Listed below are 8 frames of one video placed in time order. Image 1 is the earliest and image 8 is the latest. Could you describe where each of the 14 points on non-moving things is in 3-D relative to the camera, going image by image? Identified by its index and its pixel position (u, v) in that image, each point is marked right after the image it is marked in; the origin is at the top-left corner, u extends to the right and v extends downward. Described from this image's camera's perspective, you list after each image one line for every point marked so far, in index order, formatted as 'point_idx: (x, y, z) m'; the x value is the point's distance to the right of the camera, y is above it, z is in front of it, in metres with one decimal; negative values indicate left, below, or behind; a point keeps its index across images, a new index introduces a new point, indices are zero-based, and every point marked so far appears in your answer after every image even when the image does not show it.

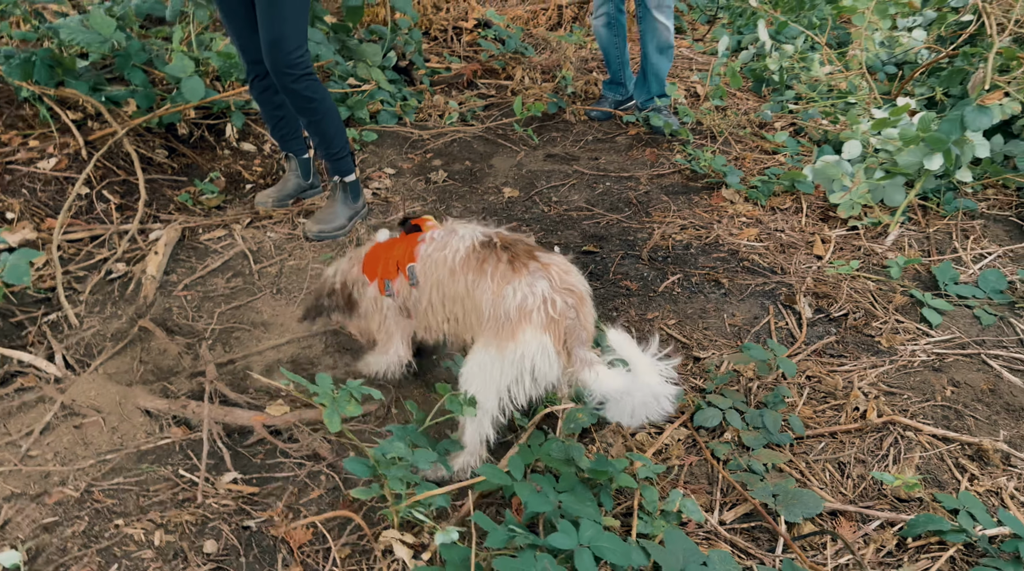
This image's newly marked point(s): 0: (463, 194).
0: (-0.4, +0.5, +6.2) m
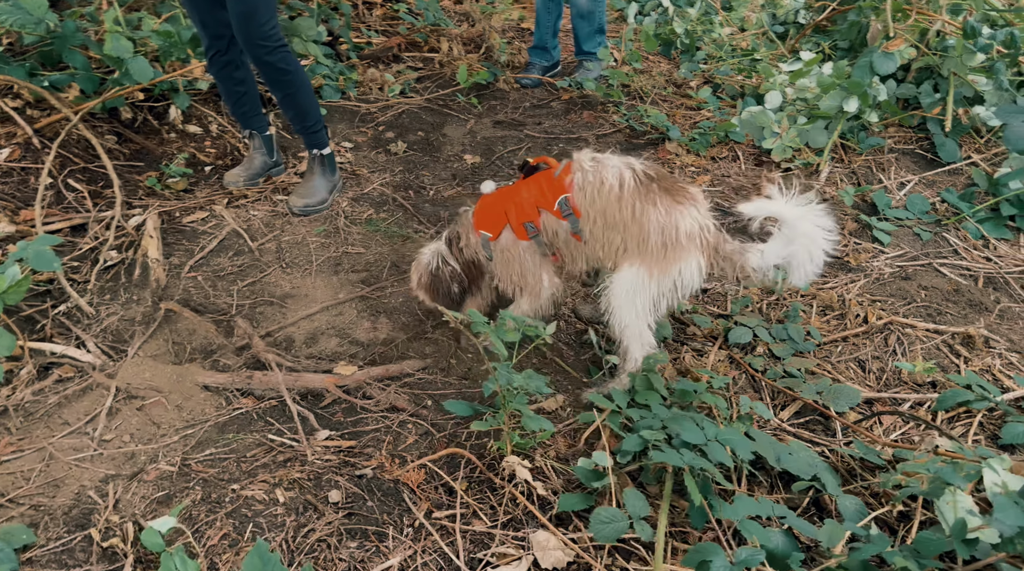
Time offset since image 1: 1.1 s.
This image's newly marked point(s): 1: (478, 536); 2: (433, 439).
0: (-0.5, +0.7, +6.3) m
1: (-0.1, -1.0, +4.2) m
2: (-0.3, -0.7, +4.6) m
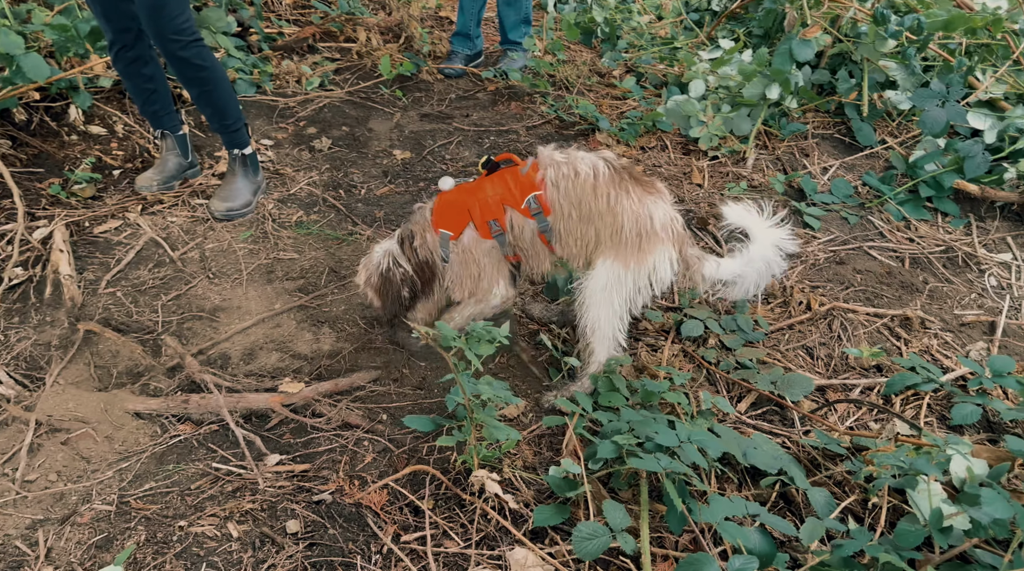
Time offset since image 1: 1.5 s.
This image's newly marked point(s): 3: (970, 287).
0: (-0.9, +0.7, +6.0) m
1: (-0.2, -1.0, +3.9) m
2: (-0.5, -0.7, +4.3) m
3: (+2.0, 0.0, +4.8) m
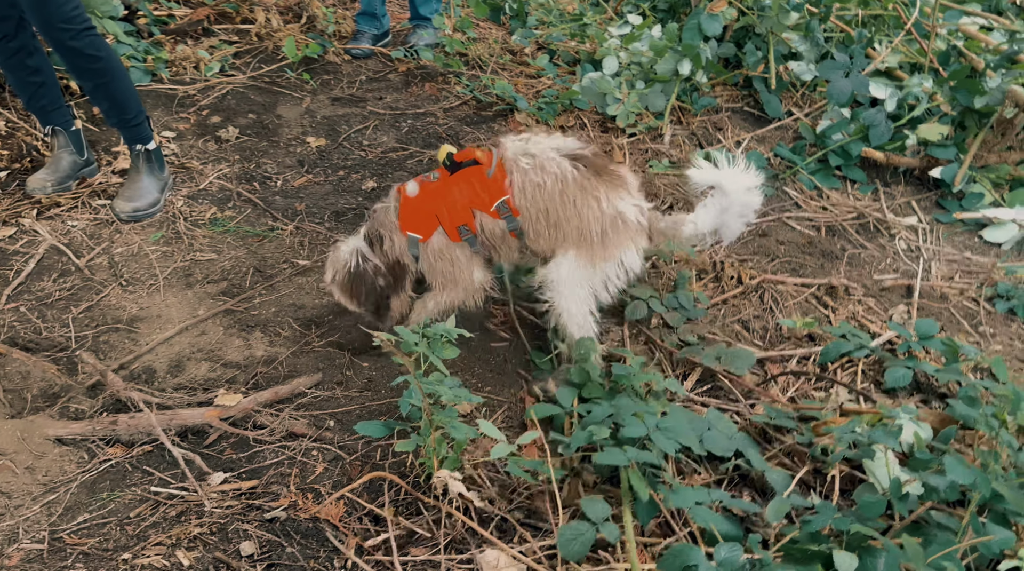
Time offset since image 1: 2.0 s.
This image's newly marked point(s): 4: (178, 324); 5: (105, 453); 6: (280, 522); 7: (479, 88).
0: (-1.3, +0.7, +5.7) m
1: (-0.3, -1.0, +3.8) m
2: (-0.6, -0.7, +4.1) m
3: (+1.7, +0.1, +4.9) m
4: (-1.5, -0.2, +4.7) m
5: (-1.6, -0.7, +4.1) m
6: (-0.9, -0.9, +3.9) m
7: (-0.2, +1.1, +6.1) m
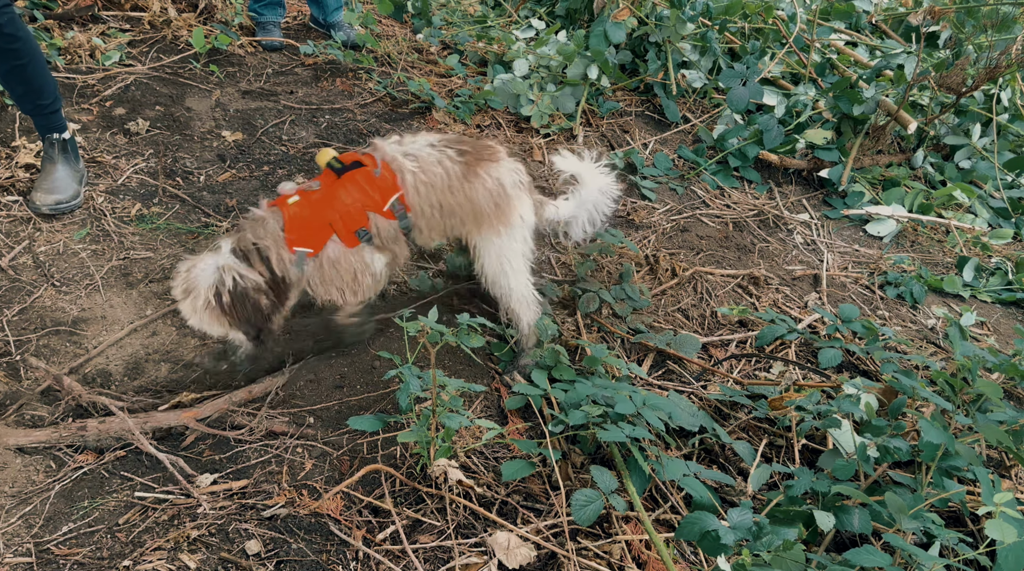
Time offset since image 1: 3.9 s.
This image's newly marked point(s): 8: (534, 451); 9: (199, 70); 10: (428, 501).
0: (-1.7, +0.7, +5.5) m
1: (-0.3, -1.0, +3.9) m
2: (-0.7, -0.7, +4.1) m
3: (+1.4, +0.2, +5.4) m
4: (-1.6, -0.2, +4.5) m
5: (-1.6, -0.7, +4.0) m
6: (-0.9, -0.9, +3.9) m
7: (-0.7, +1.2, +6.2) m
8: (+0.1, -0.7, +4.1) m
9: (-1.8, +1.2, +6.0) m
10: (-0.3, -0.8, +4.0) m
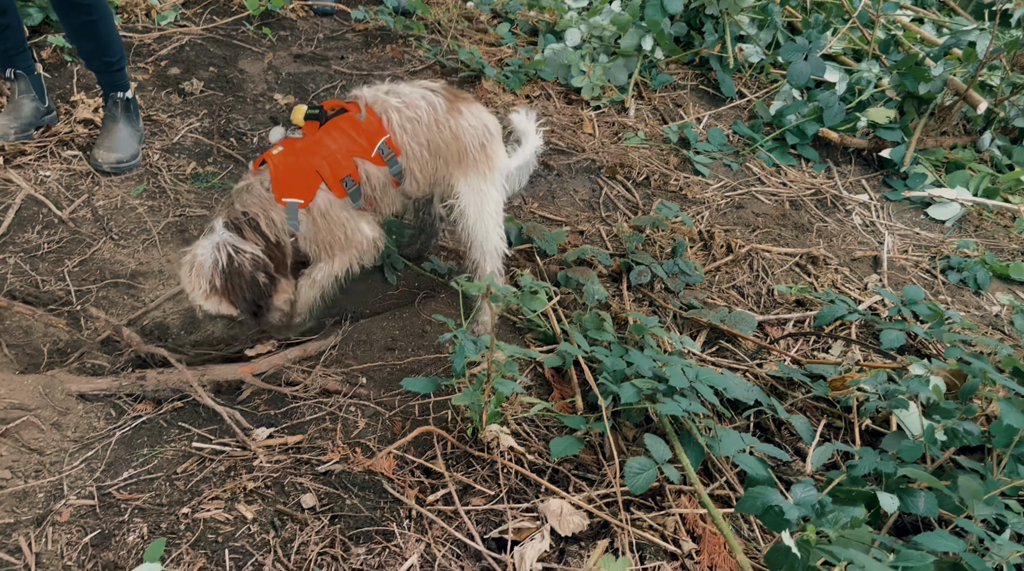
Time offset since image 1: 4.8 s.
0: (-1.5, +1.0, +5.5) m
1: (-0.1, -0.9, +3.9) m
2: (-0.5, -0.5, +4.2) m
3: (+1.7, +0.3, +5.4) m
4: (-1.4, 0.0, +4.6) m
5: (-1.4, -0.5, +4.0) m
6: (-0.7, -0.7, +3.9) m
7: (-0.4, +1.4, +6.2) m
8: (+0.3, -0.5, +4.1) m
9: (-1.5, +1.4, +6.0) m
10: (-0.1, -0.7, +4.1) m
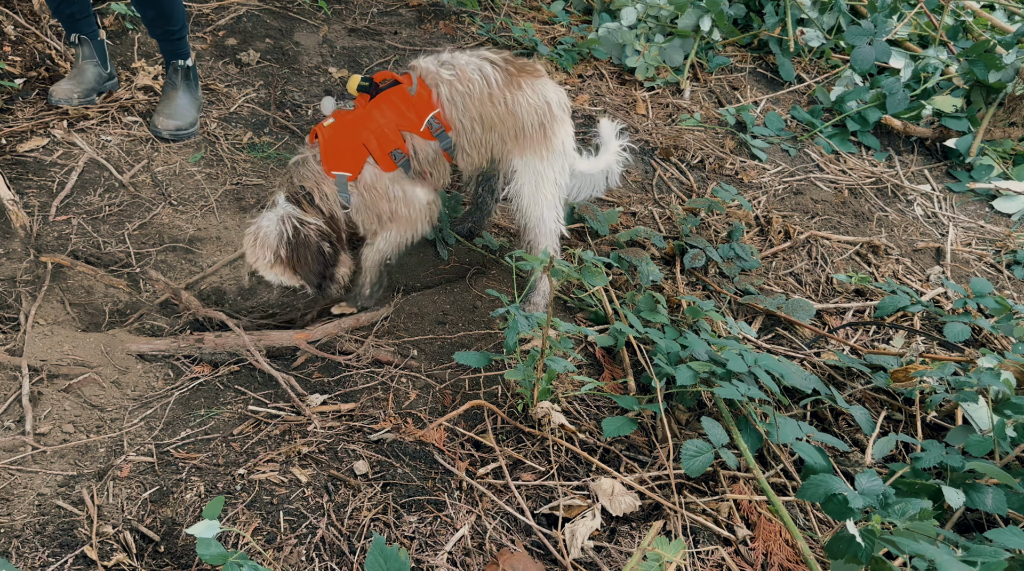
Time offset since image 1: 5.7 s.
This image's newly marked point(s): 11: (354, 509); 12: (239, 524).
0: (-1.2, +1.1, +5.6) m
1: (+0.1, -0.8, +4.0) m
2: (-0.3, -0.4, +4.2) m
3: (+1.9, +0.4, +5.4) m
4: (-1.2, +0.2, +4.6) m
5: (-1.2, -0.3, +4.1) m
6: (-0.5, -0.6, +4.0) m
7: (-0.1, +1.5, +6.2) m
8: (+0.5, -0.5, +4.1) m
9: (-1.2, +1.6, +6.0) m
10: (+0.1, -0.6, +4.1) m
11: (-0.6, -0.8, +3.8) m
12: (-1.0, -0.9, +3.7) m
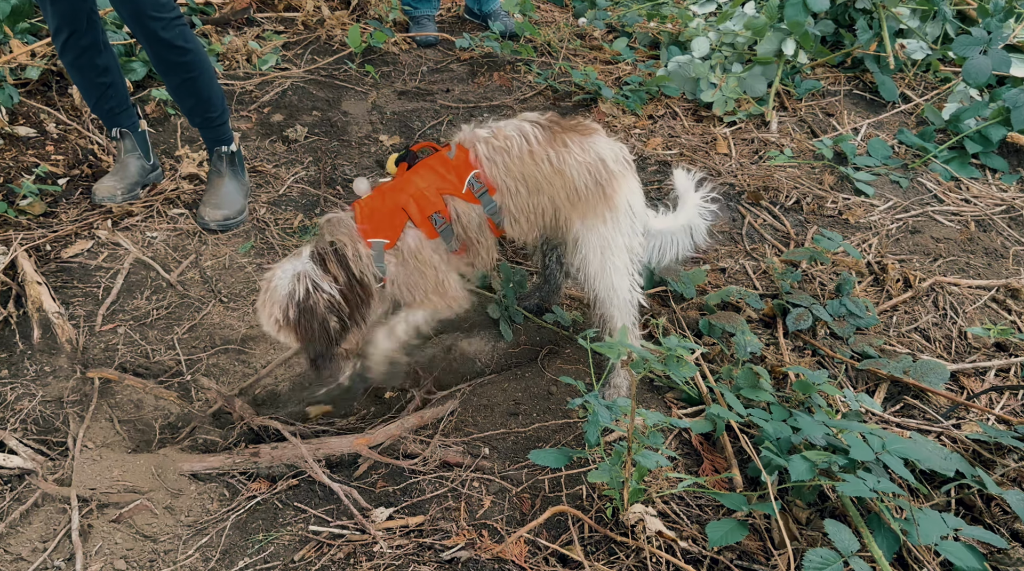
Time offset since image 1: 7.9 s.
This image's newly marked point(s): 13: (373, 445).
0: (-0.9, +0.6, +5.1) m
1: (+0.4, -1.1, +3.3) m
2: (0.0, -0.8, +3.6) m
3: (+2.2, +0.2, +4.6) m
4: (-0.9, -0.3, +4.1) m
5: (-0.9, -0.8, +3.6) m
6: (-0.2, -1.0, +3.4) m
7: (+0.2, +1.1, +5.6) m
8: (+0.8, -0.7, +3.5) m
9: (-0.9, +1.1, +5.6) m
10: (+0.4, -0.9, +3.5) m
11: (-0.3, -1.2, +3.2) m
12: (-0.7, -1.3, +3.2) m
13: (-0.5, -0.6, +3.7) m
